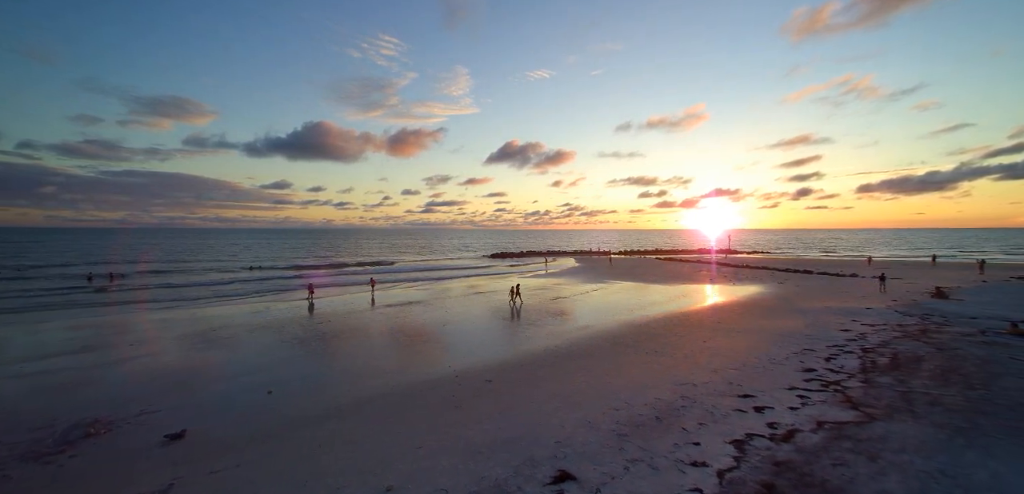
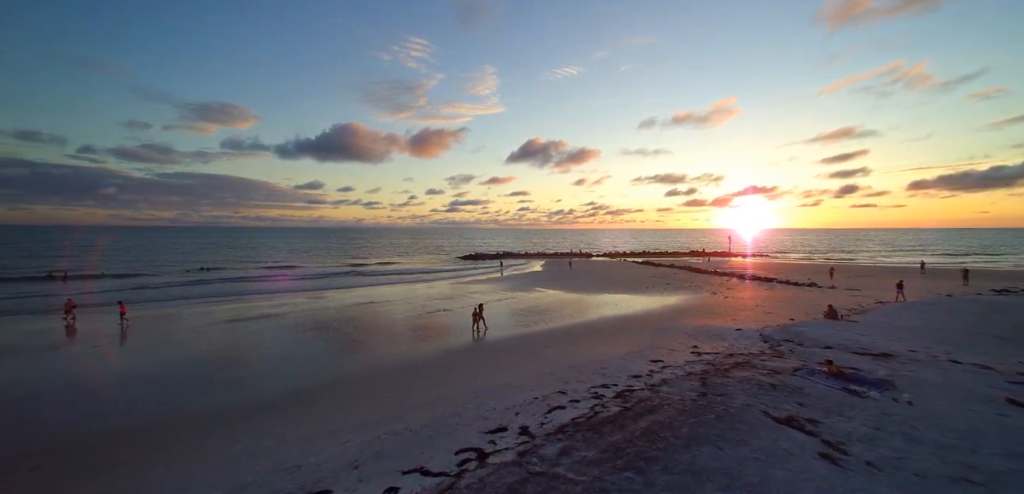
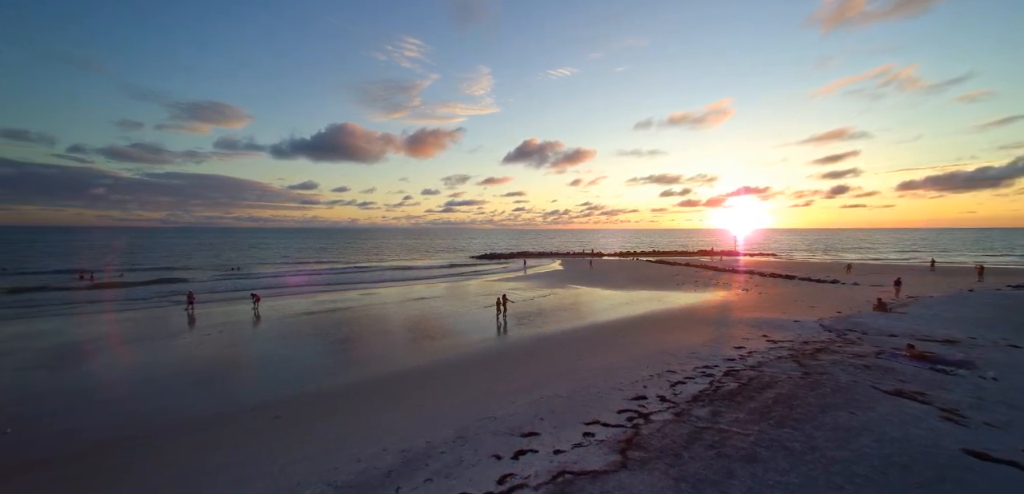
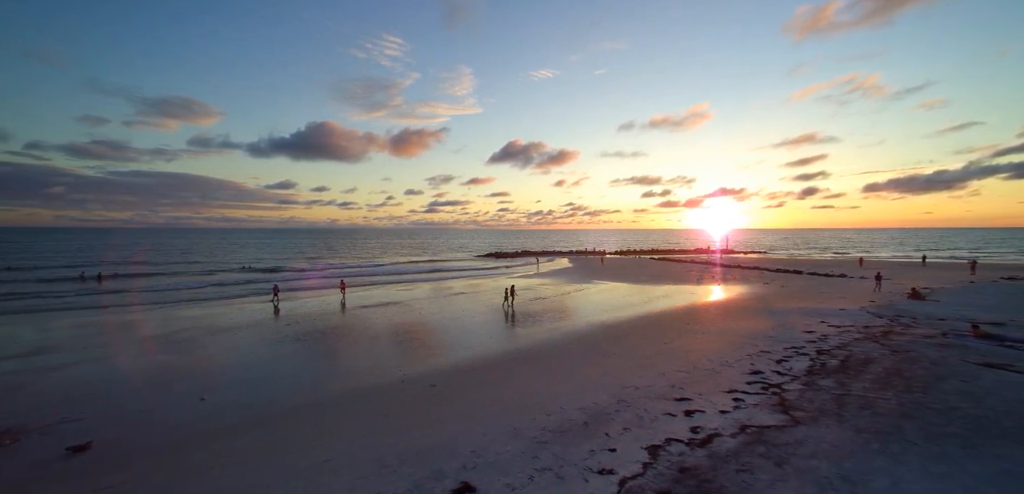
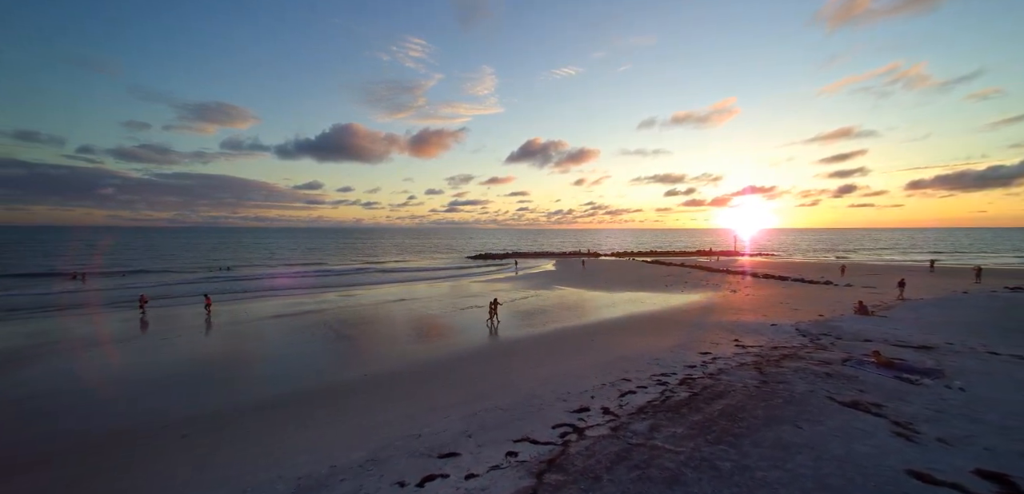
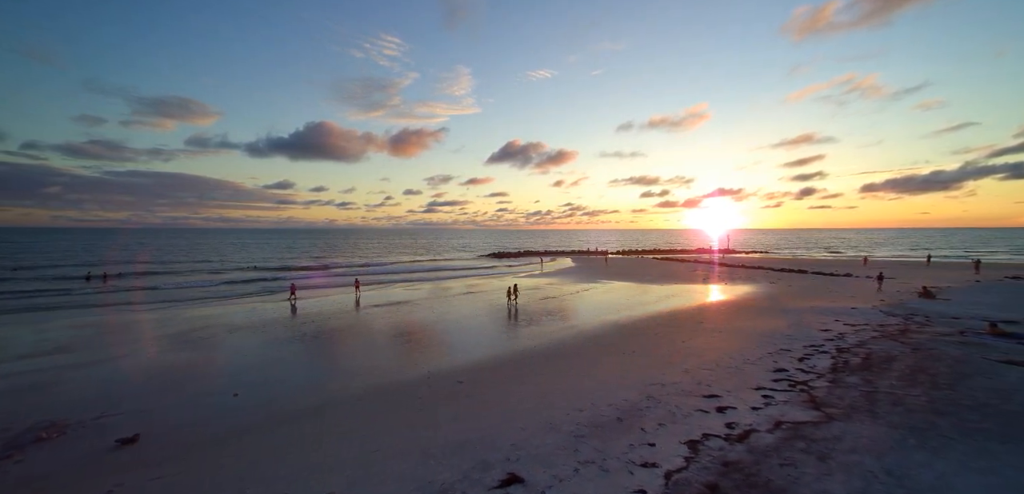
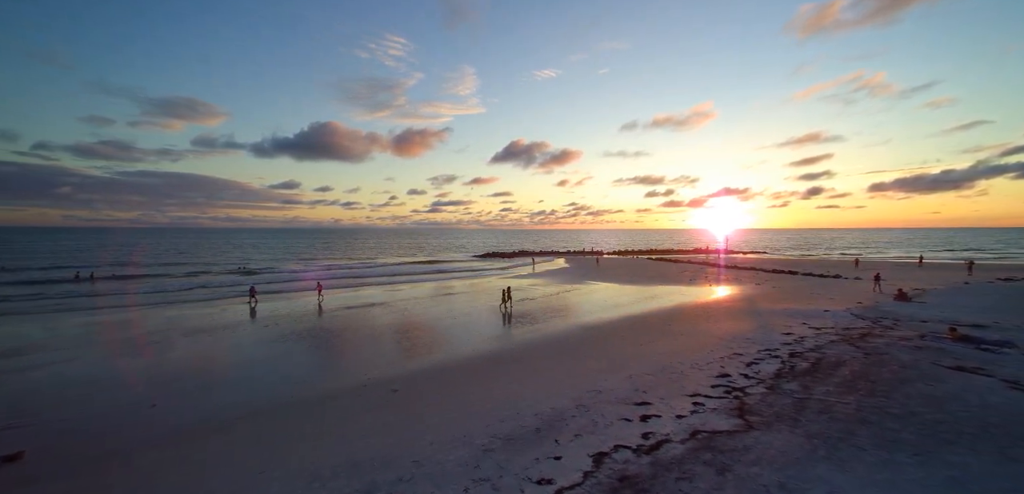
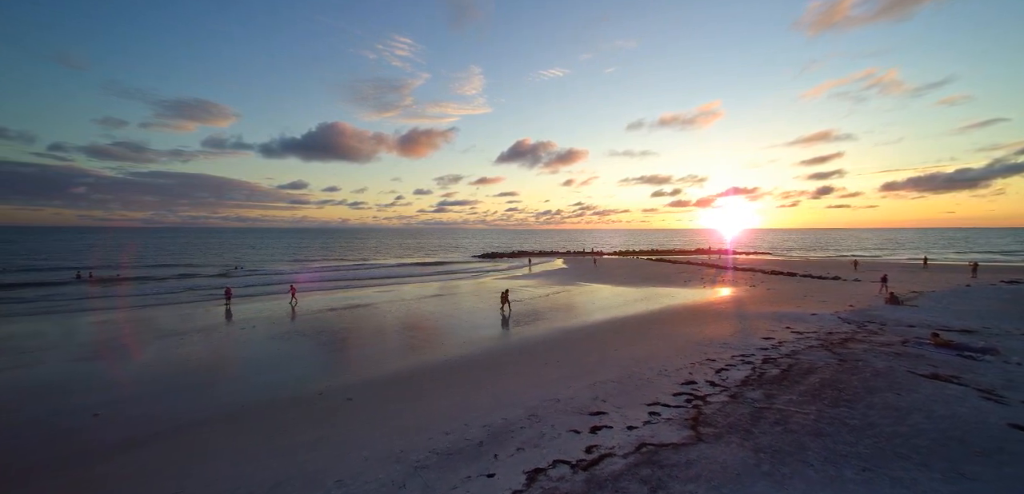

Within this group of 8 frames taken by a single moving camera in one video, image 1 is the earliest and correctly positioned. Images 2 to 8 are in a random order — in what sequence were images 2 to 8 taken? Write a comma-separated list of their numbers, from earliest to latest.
6, 4, 7, 8, 3, 5, 2
